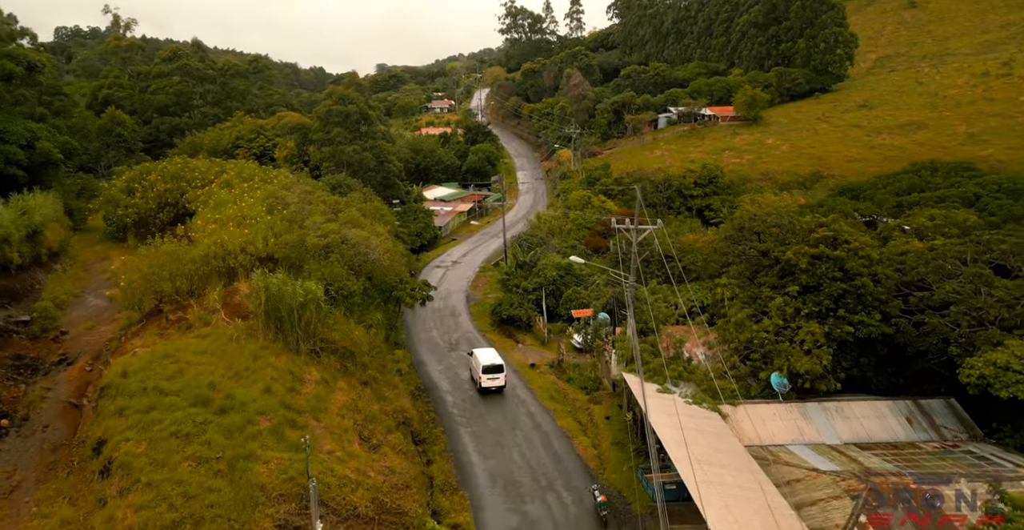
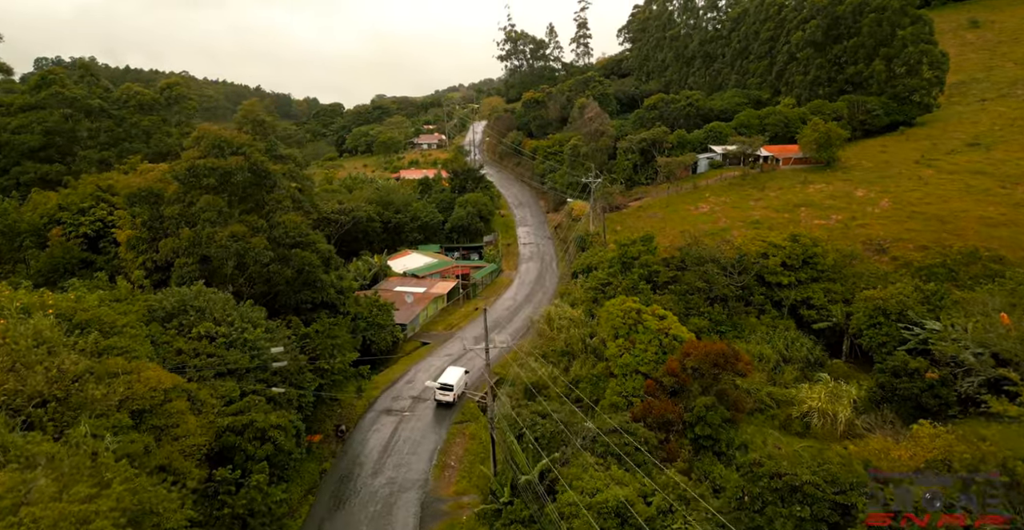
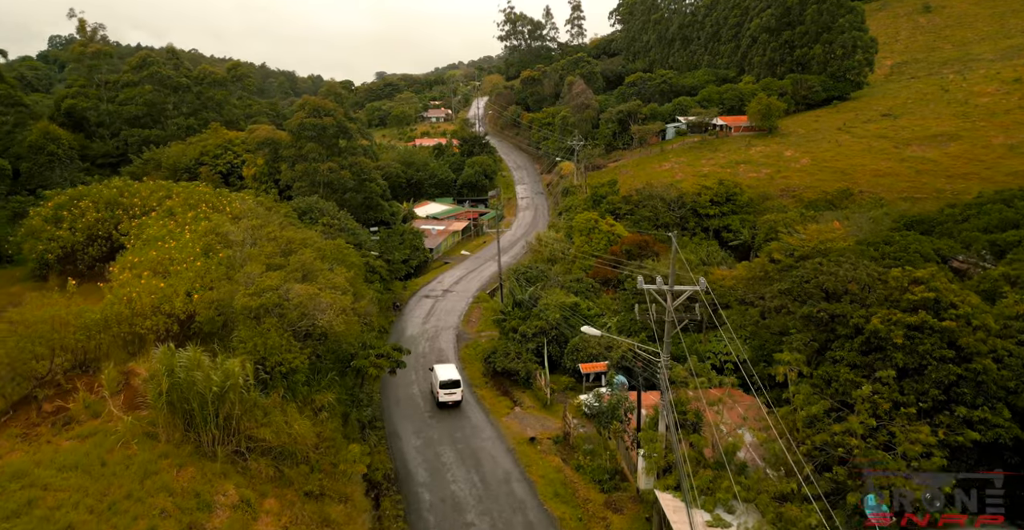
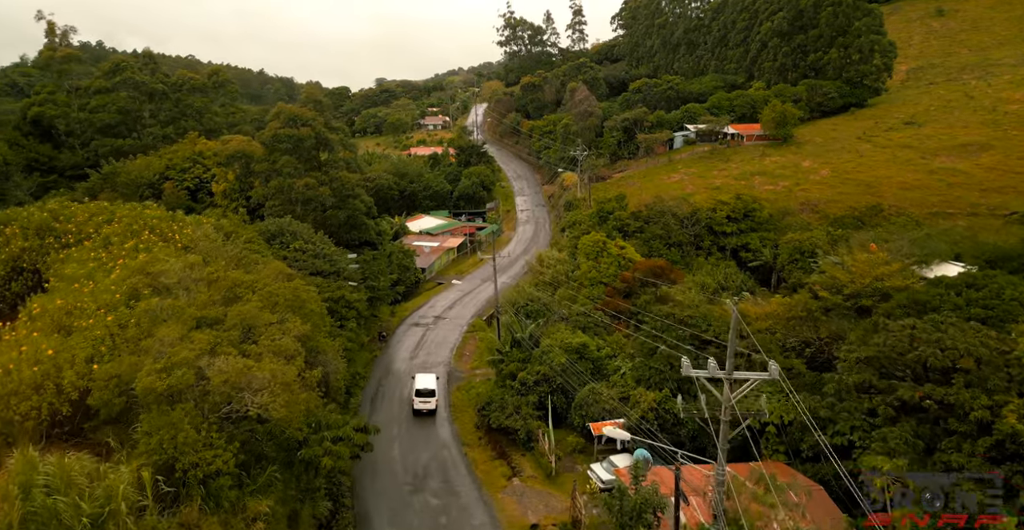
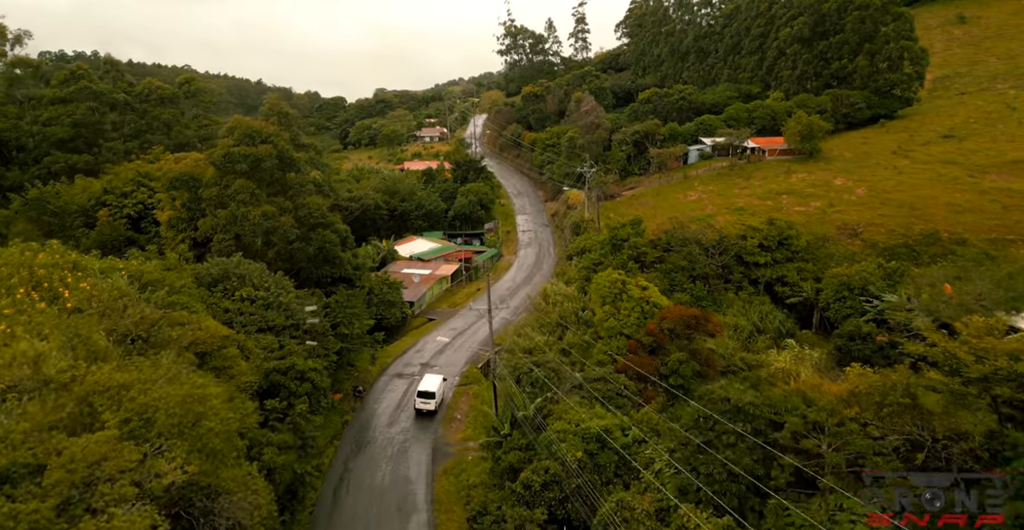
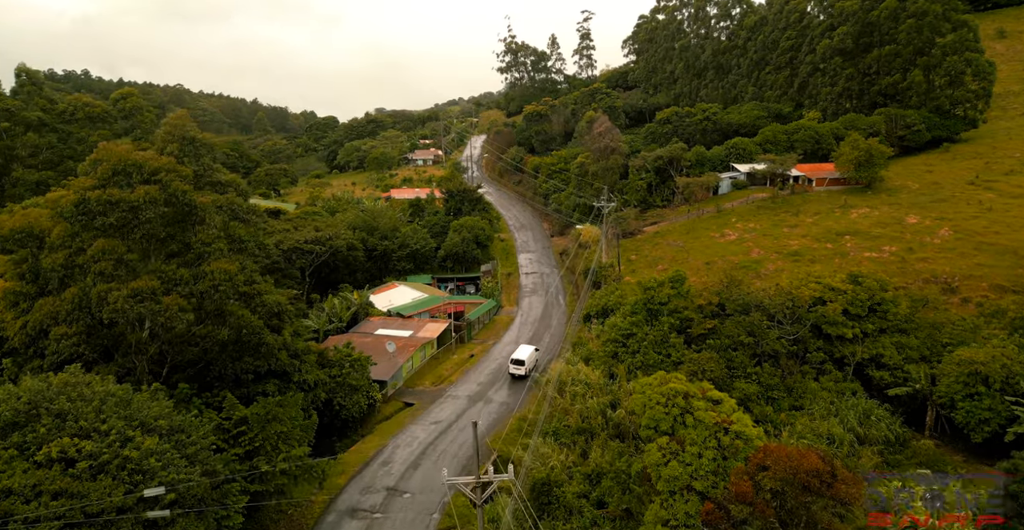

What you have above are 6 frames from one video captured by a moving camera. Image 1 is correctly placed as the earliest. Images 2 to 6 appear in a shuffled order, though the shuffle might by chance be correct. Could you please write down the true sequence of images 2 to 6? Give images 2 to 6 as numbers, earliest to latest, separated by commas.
3, 4, 5, 2, 6
